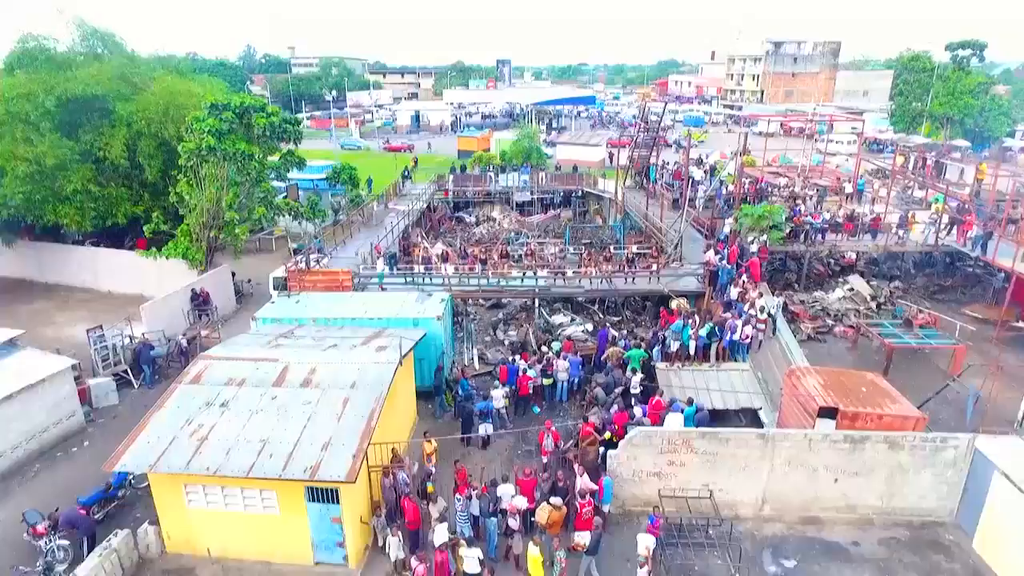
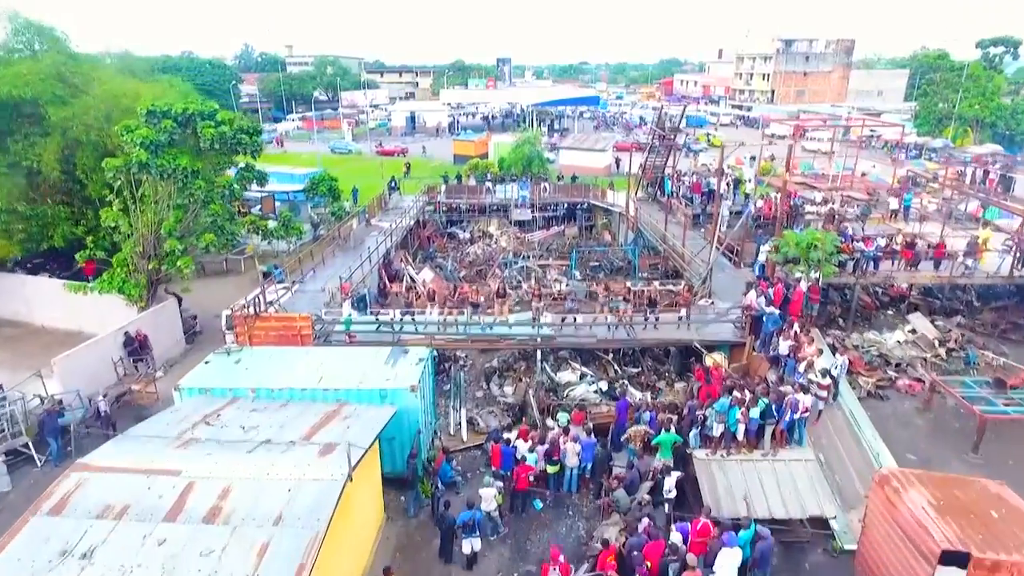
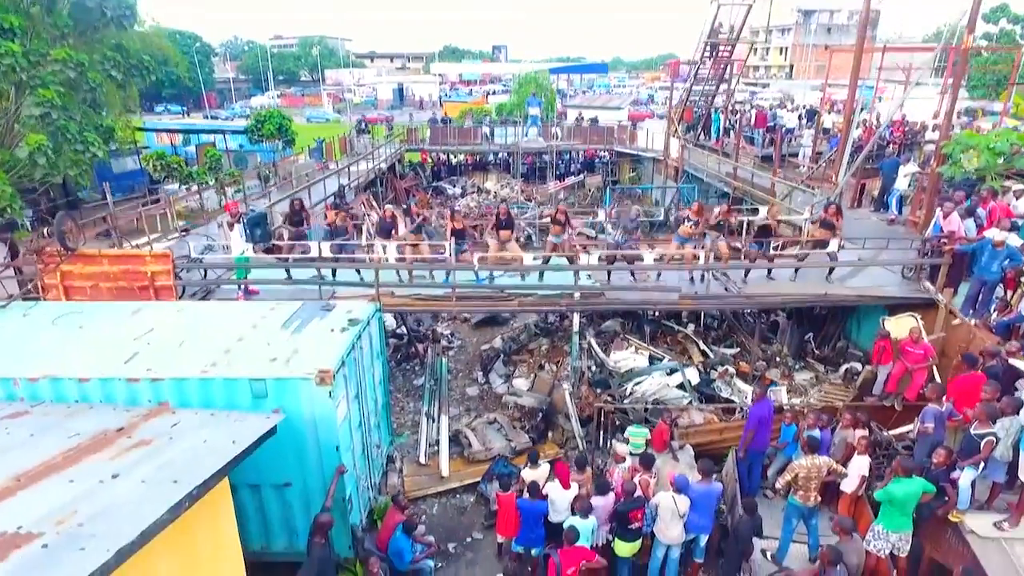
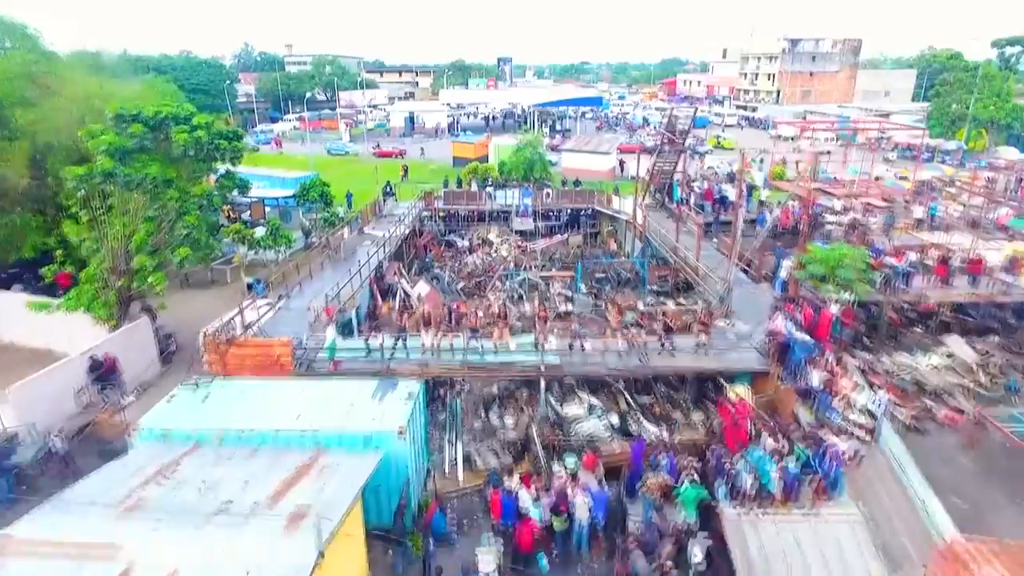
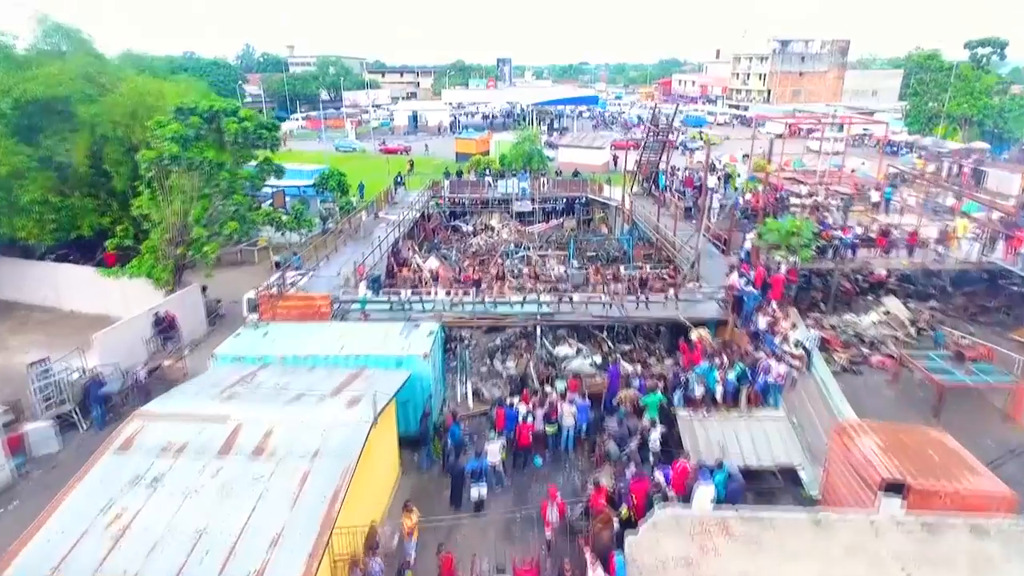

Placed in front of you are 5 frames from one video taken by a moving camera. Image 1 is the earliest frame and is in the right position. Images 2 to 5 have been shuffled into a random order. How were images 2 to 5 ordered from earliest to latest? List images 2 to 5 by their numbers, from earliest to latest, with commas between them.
5, 2, 4, 3
